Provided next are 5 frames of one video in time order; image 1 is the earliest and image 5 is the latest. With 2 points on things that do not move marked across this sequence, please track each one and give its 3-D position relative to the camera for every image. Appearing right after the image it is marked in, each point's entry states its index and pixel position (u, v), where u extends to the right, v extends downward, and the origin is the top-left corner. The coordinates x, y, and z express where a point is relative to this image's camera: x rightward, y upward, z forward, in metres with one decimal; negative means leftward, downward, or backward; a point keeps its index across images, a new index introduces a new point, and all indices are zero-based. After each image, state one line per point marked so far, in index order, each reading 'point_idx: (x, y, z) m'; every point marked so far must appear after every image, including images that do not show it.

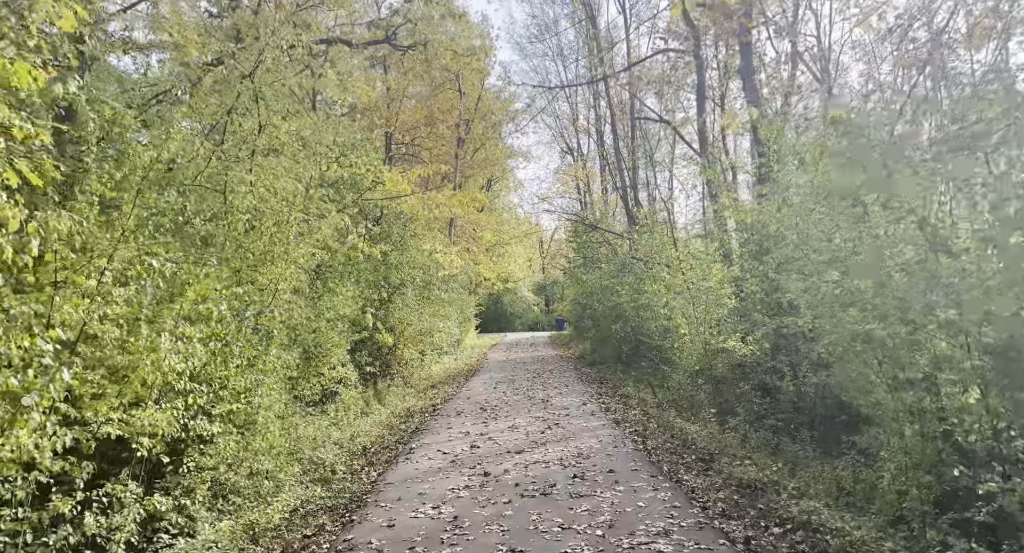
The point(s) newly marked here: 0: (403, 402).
0: (-2.3, -2.5, +16.6) m
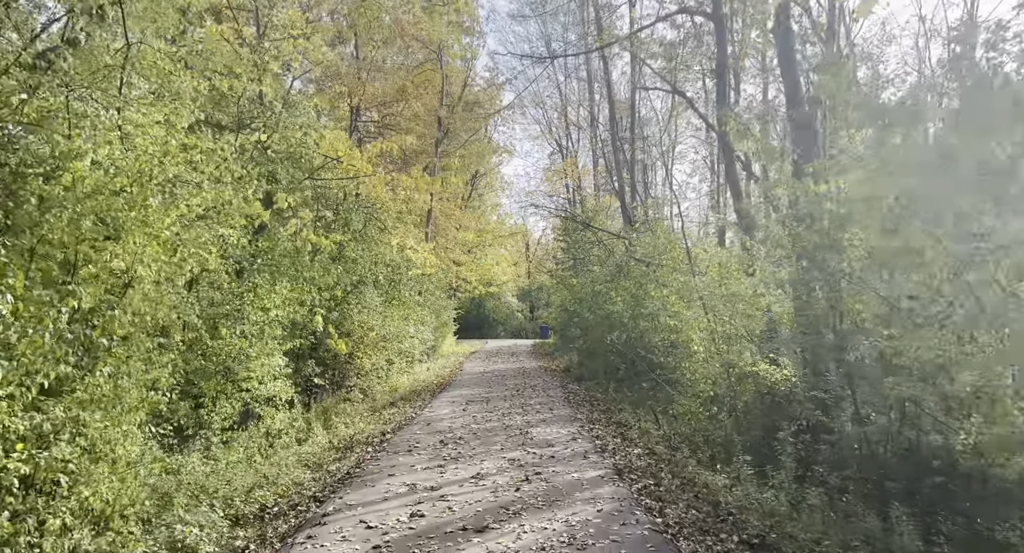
0: (-2.8, -2.5, +13.6) m
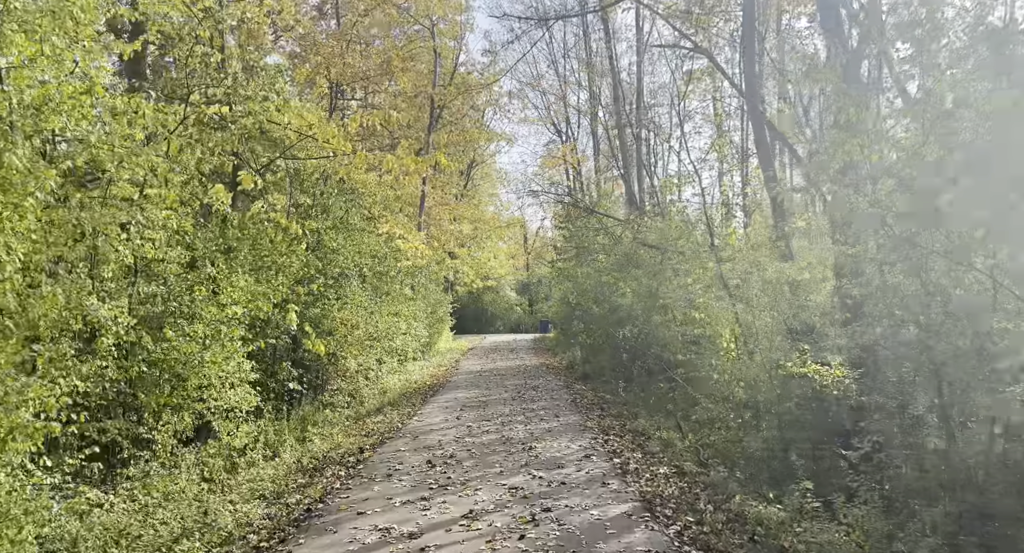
0: (-2.8, -2.3, +11.9) m
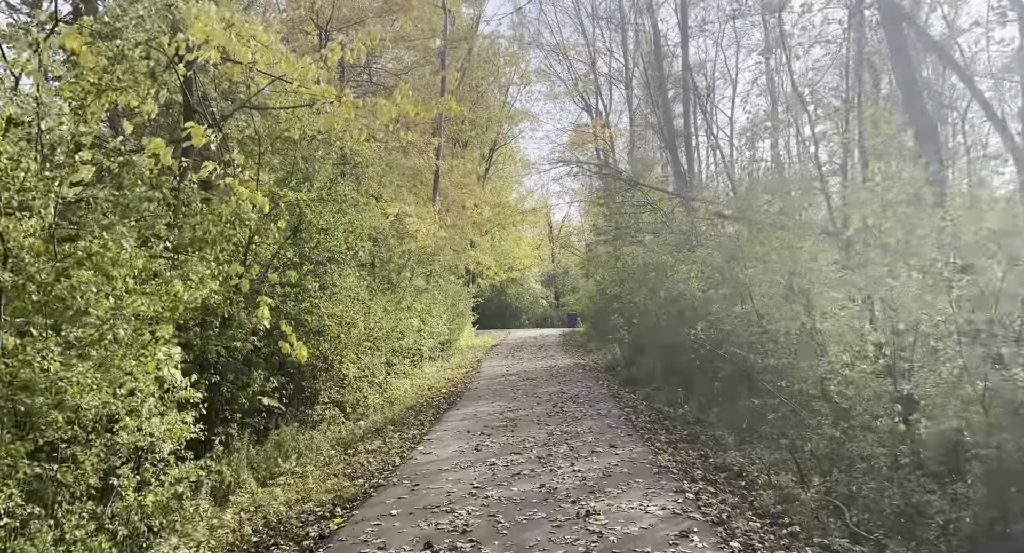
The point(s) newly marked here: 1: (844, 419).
0: (-2.3, -2.1, +8.8) m
1: (+3.0, -1.3, +7.7) m
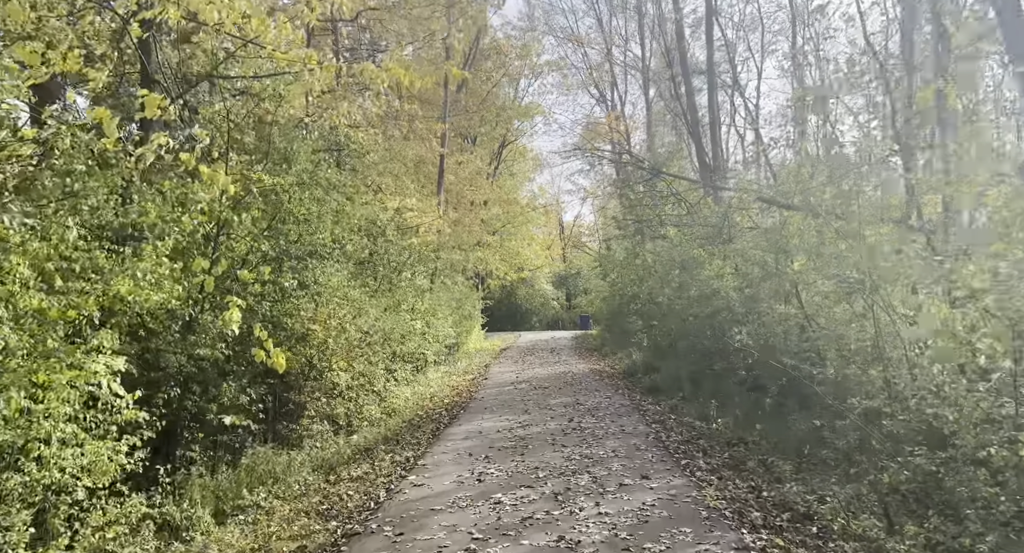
0: (-2.2, -2.1, +7.2) m
1: (+3.1, -1.2, +6.1) m
